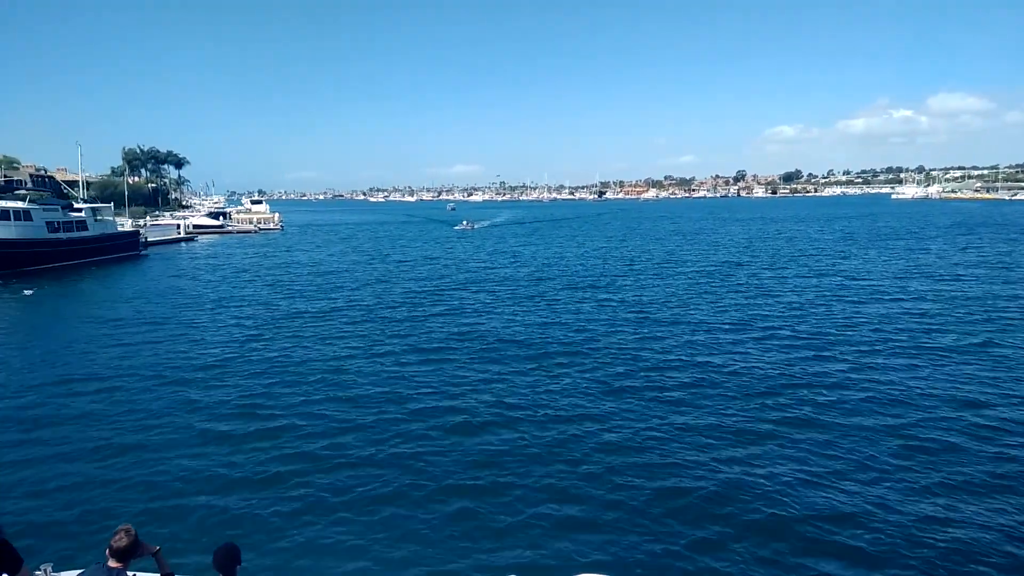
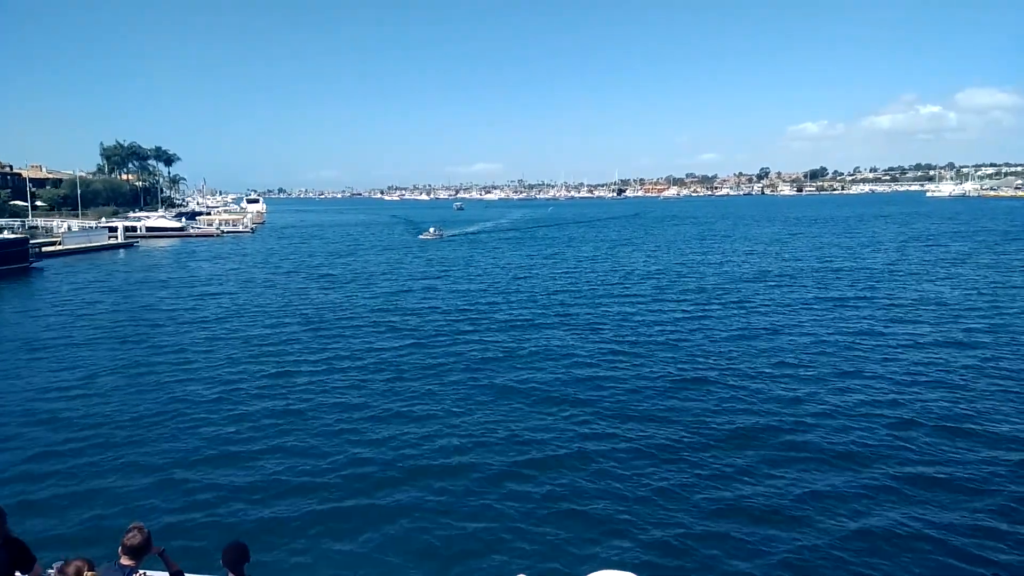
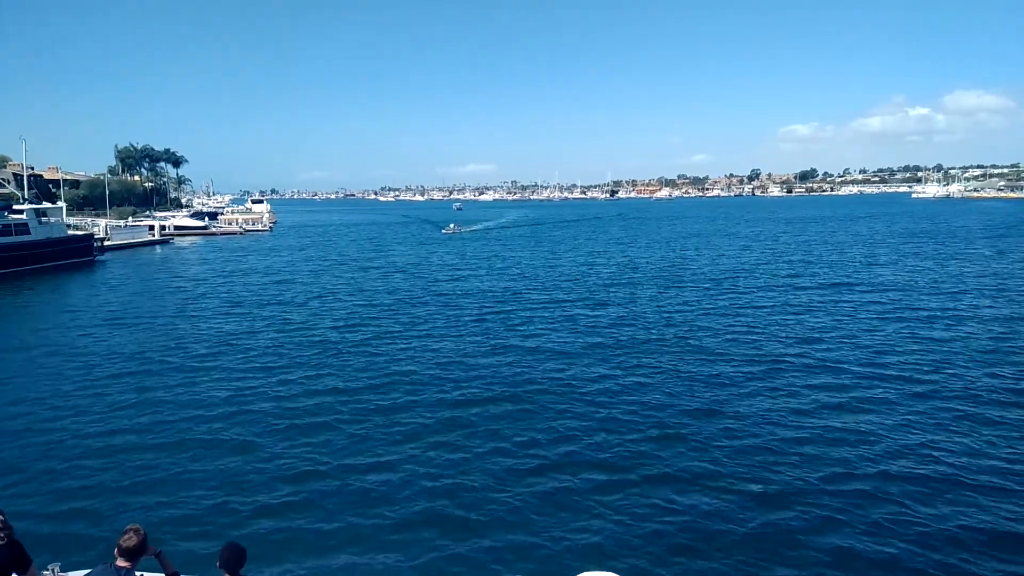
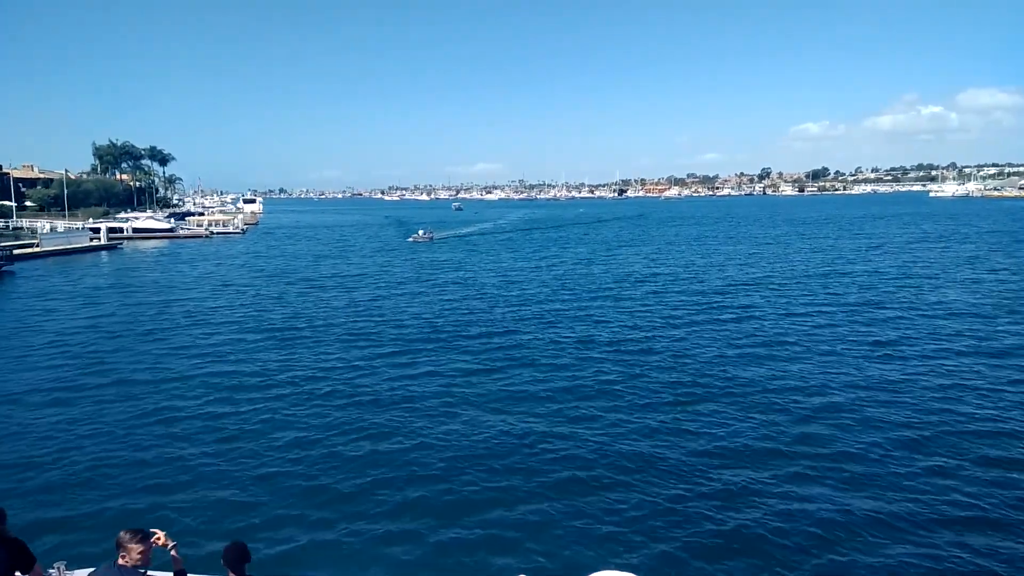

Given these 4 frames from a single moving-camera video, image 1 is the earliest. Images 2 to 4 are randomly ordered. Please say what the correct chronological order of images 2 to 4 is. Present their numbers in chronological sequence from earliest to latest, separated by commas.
3, 2, 4
